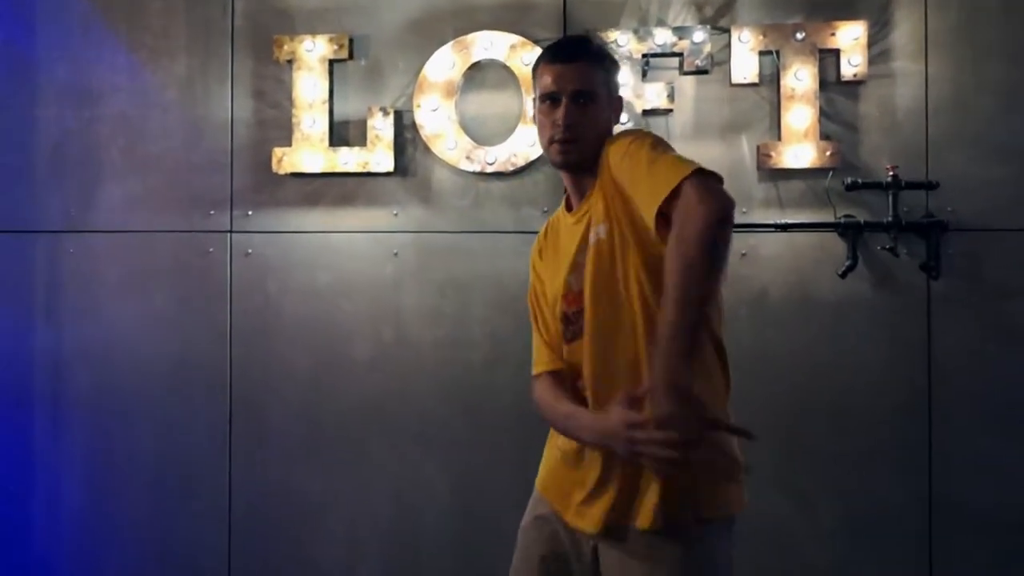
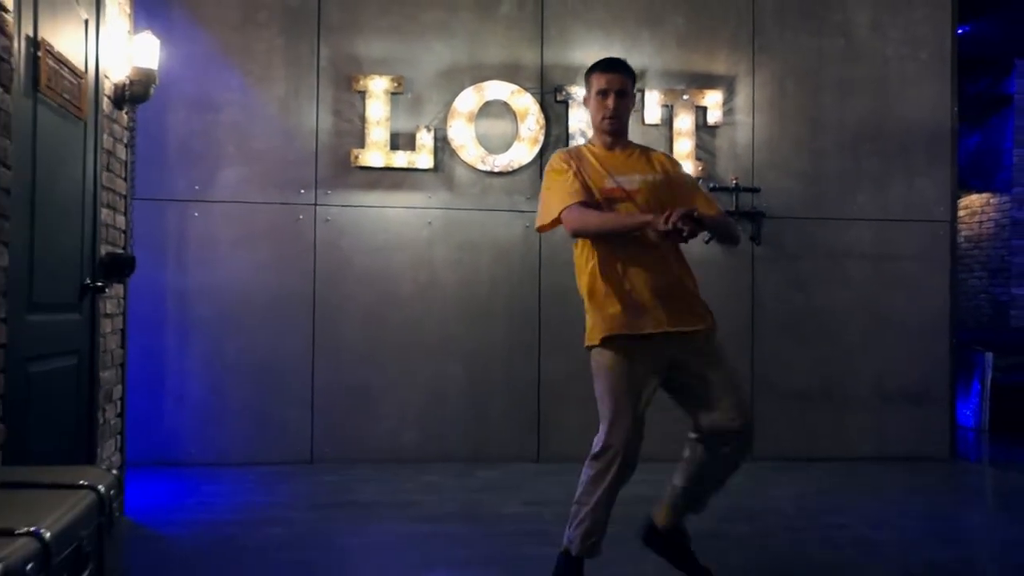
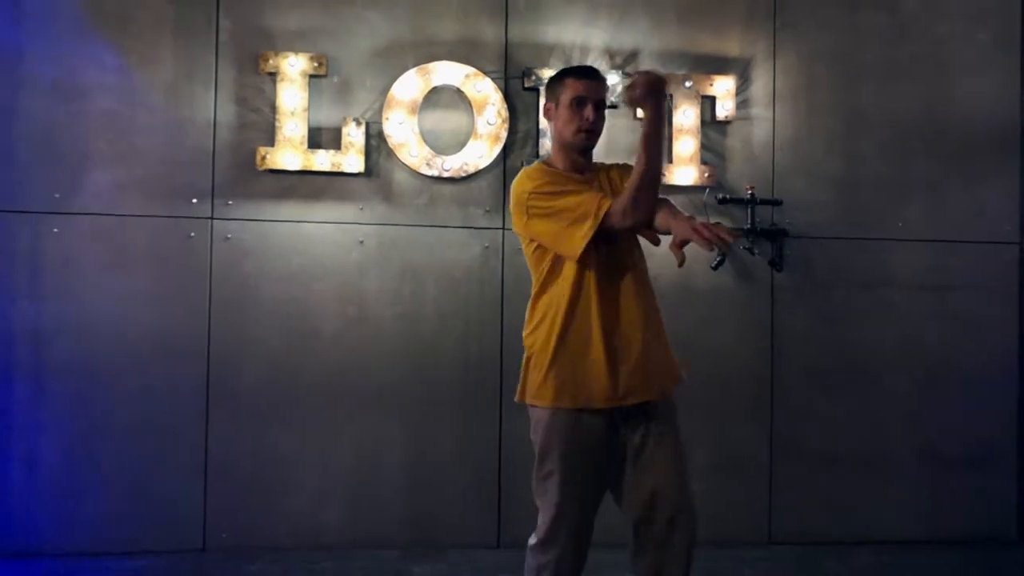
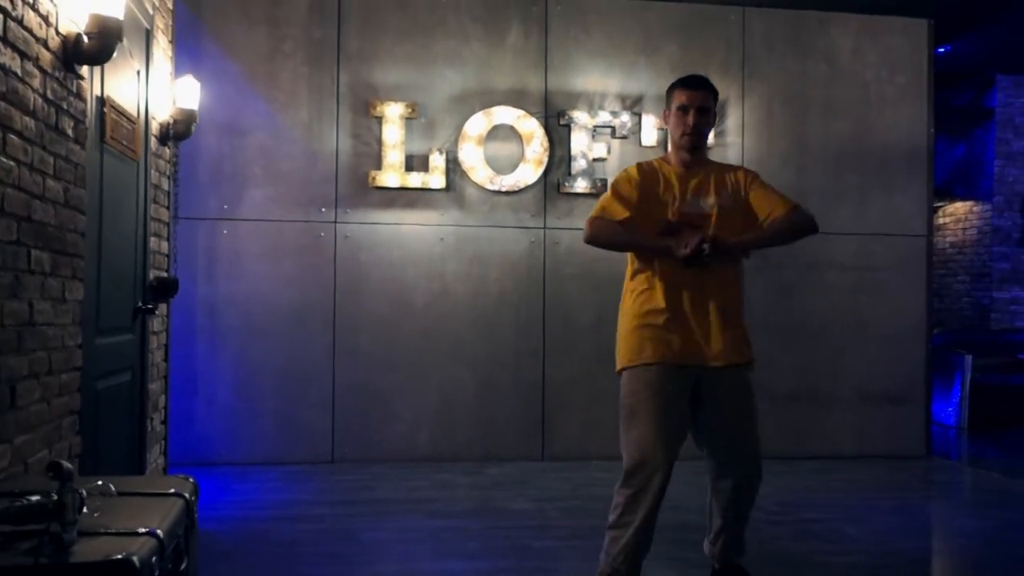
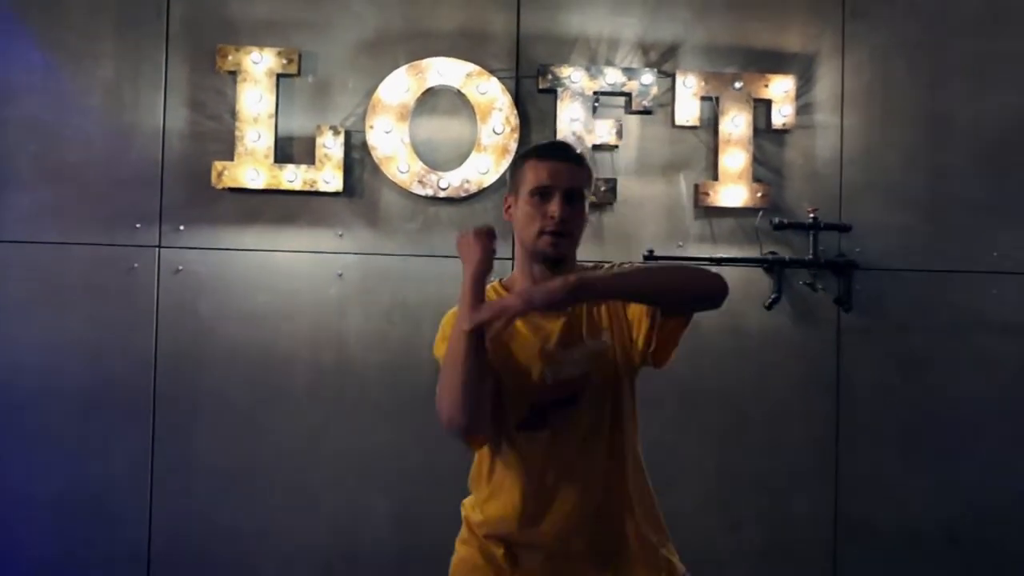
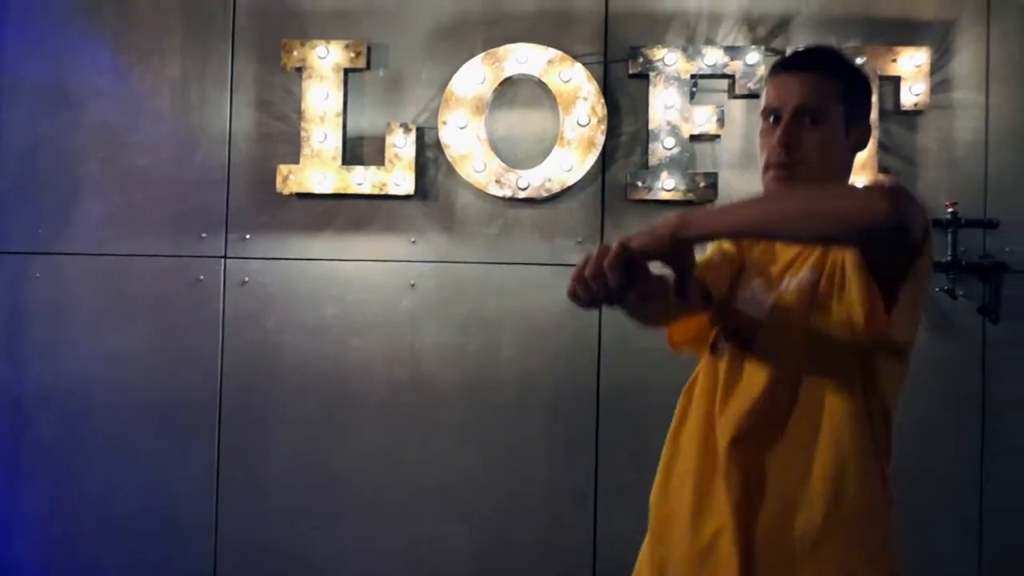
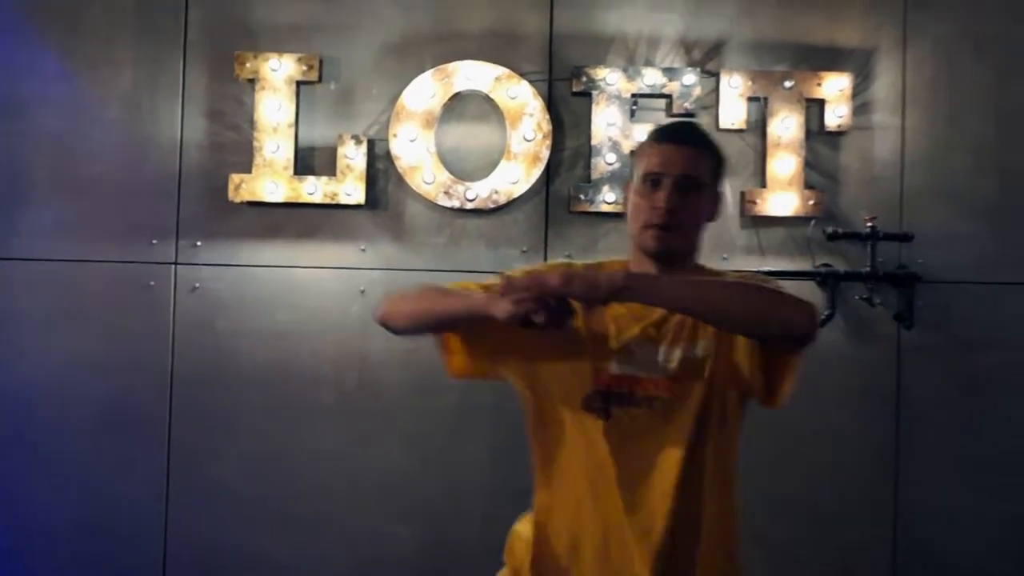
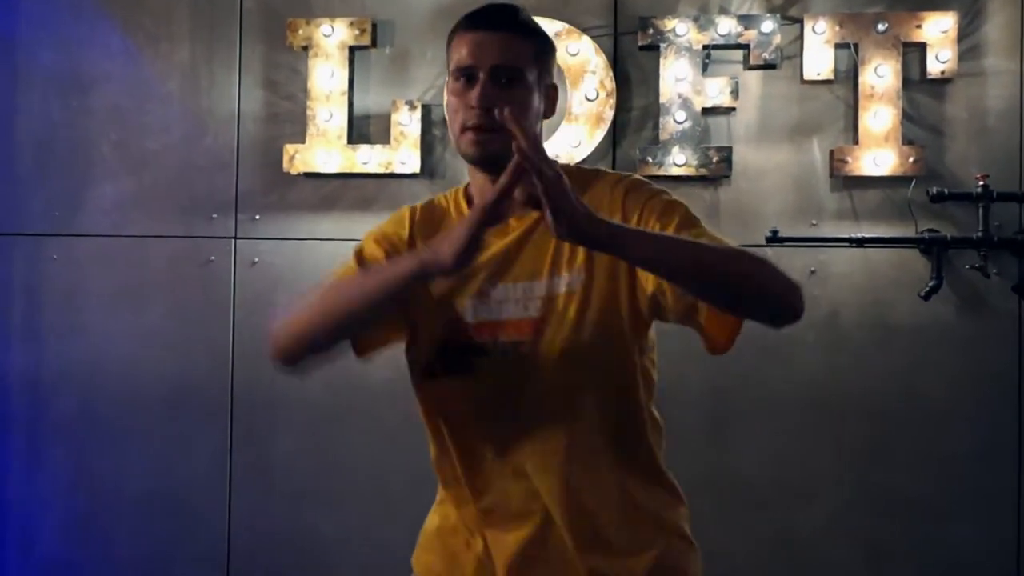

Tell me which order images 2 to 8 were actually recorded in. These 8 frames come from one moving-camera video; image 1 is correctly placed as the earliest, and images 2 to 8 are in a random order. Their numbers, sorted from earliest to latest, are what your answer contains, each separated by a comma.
8, 6, 7, 5, 3, 2, 4
